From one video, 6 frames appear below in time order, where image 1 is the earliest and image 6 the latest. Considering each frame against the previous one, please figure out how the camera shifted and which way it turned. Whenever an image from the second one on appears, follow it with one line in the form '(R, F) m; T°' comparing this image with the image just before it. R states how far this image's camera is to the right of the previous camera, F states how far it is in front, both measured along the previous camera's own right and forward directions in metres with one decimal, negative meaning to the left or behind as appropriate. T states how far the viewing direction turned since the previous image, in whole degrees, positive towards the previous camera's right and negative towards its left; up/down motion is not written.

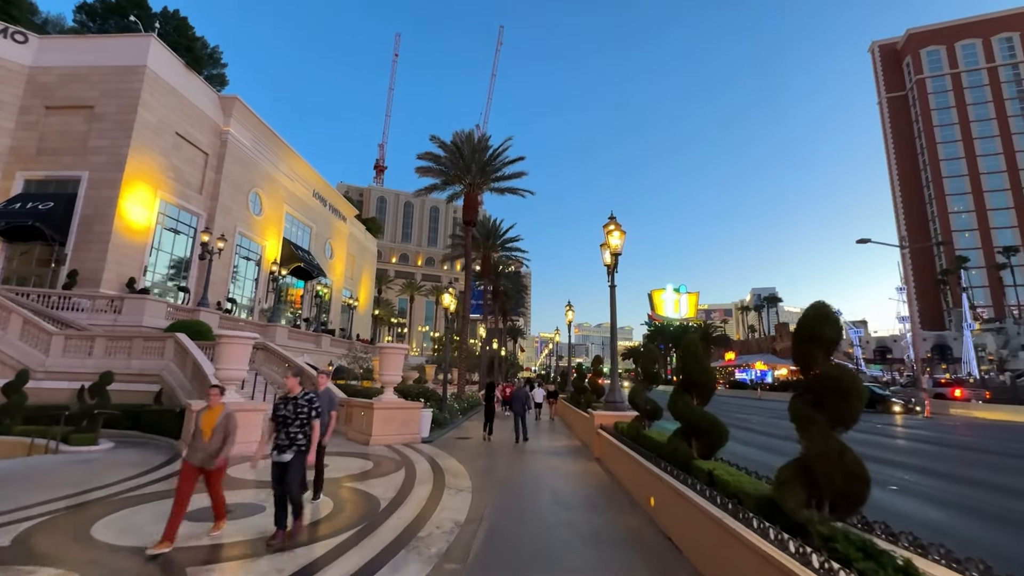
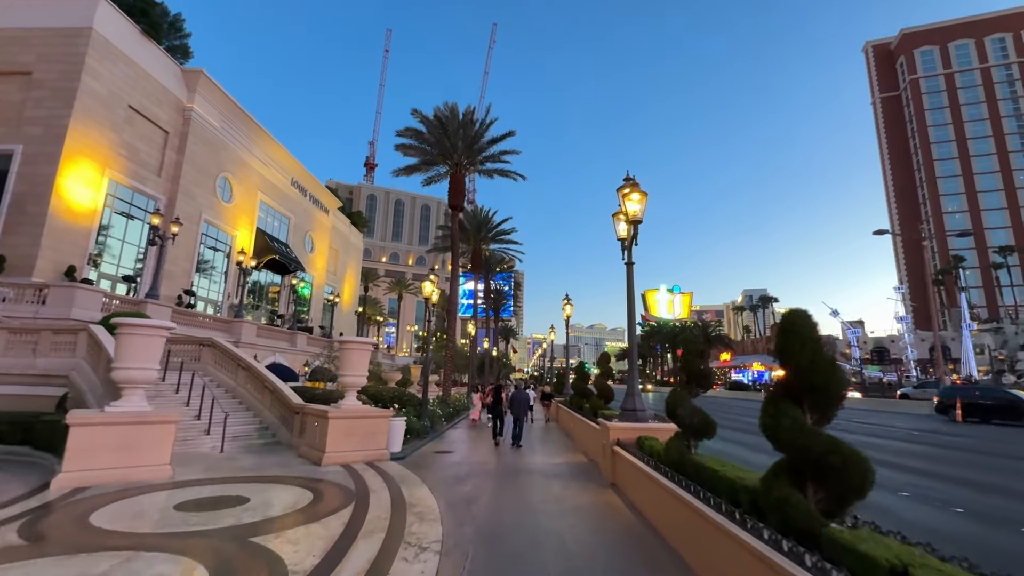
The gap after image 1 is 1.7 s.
(0.0, +2.3) m; +1°
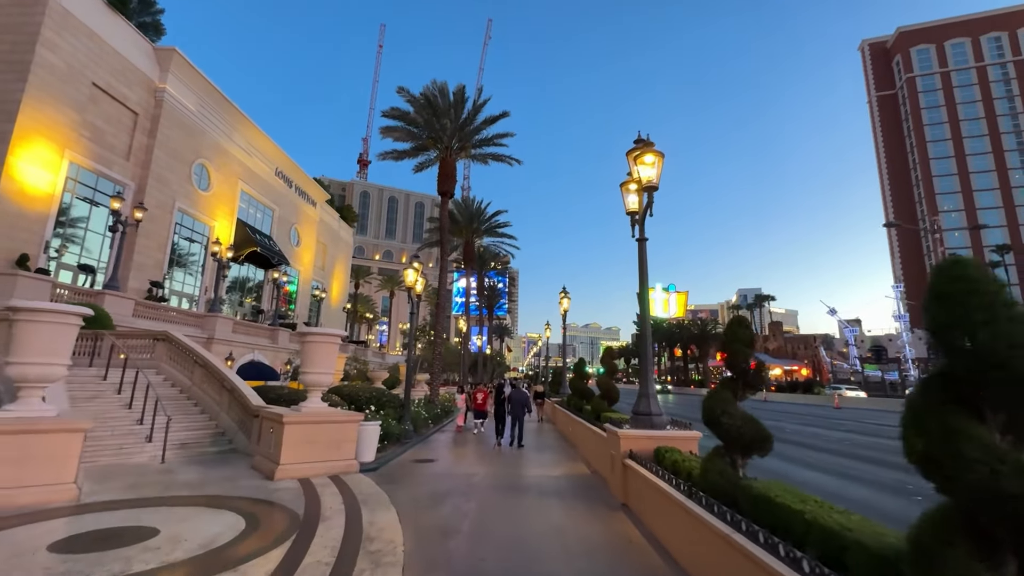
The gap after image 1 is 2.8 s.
(+0.1, +1.4) m; +1°
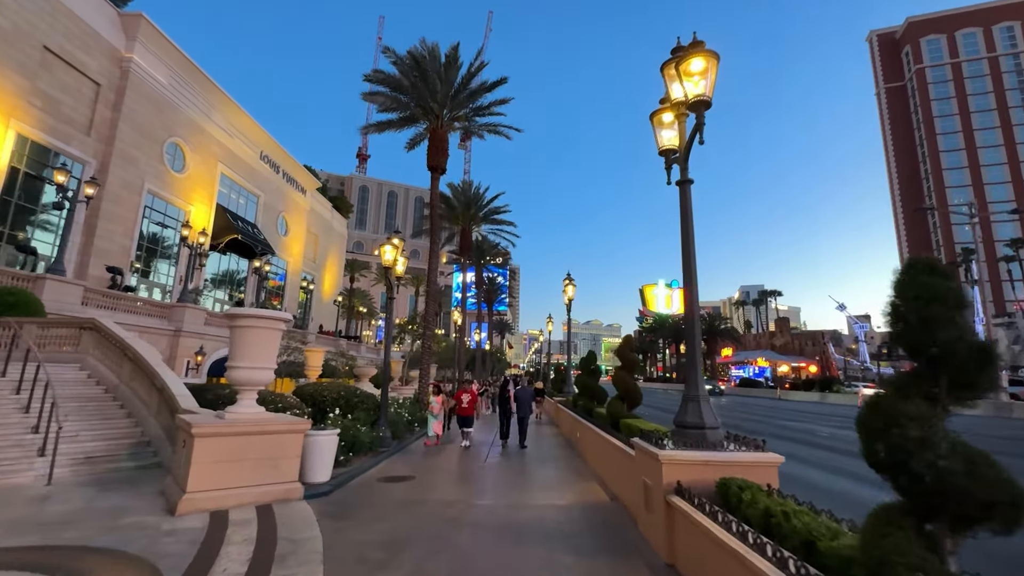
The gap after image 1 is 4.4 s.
(+0.1, +2.0) m; 0°
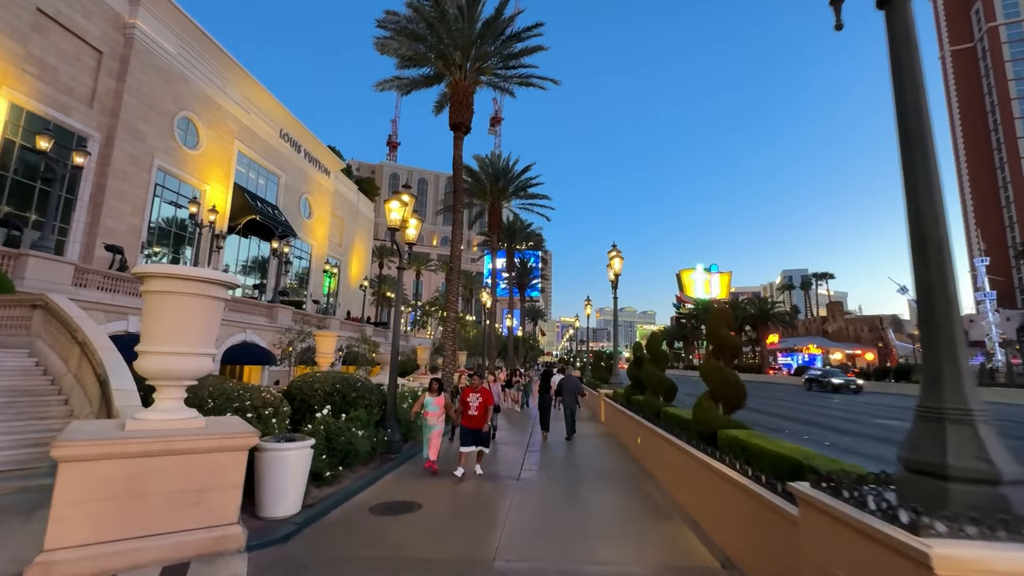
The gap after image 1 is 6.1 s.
(-0.1, +2.3) m; -4°
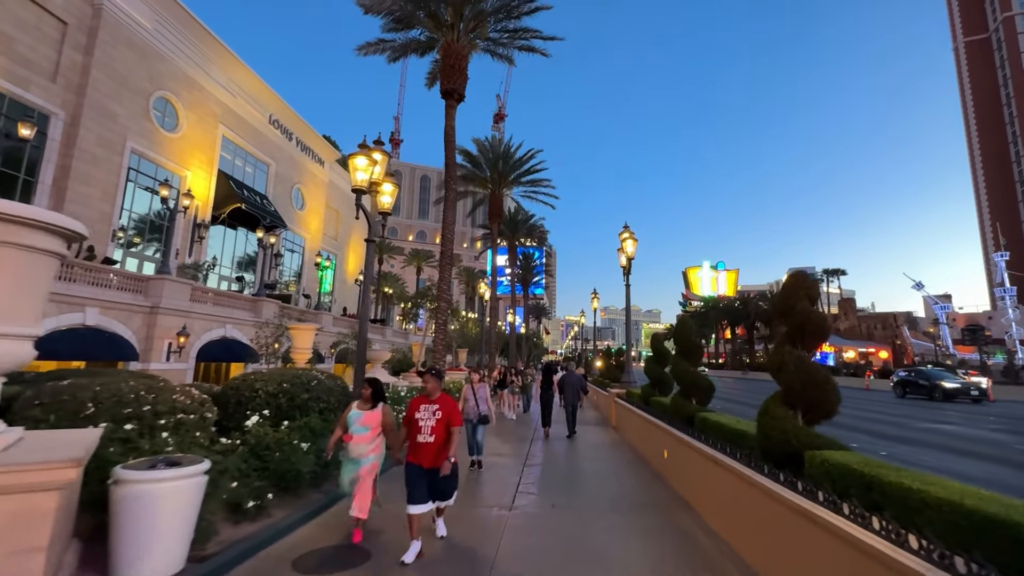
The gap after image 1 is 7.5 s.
(+0.2, +1.7) m; -1°
